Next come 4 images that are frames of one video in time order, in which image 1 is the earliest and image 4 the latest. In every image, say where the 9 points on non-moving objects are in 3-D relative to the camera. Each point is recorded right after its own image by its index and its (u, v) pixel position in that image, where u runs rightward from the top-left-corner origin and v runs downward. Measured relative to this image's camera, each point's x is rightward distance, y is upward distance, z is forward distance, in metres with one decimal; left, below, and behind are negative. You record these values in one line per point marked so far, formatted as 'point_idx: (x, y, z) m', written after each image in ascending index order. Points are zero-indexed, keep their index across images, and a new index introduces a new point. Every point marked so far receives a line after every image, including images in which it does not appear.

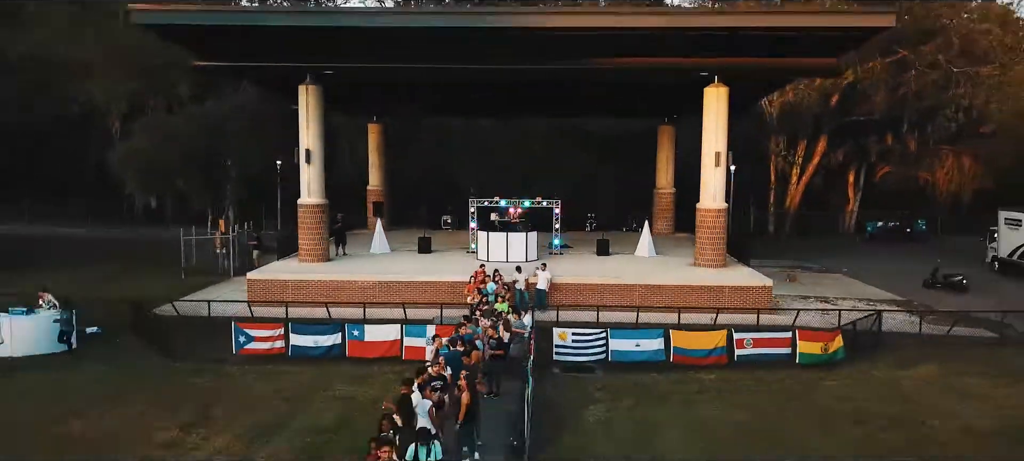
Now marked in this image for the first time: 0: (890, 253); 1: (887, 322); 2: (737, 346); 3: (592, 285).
0: (+11.1, -0.5, +19.7) m
1: (+6.4, -1.5, +11.4) m
2: (+3.2, -1.6, +9.3) m
3: (+1.4, -0.9, +12.0) m
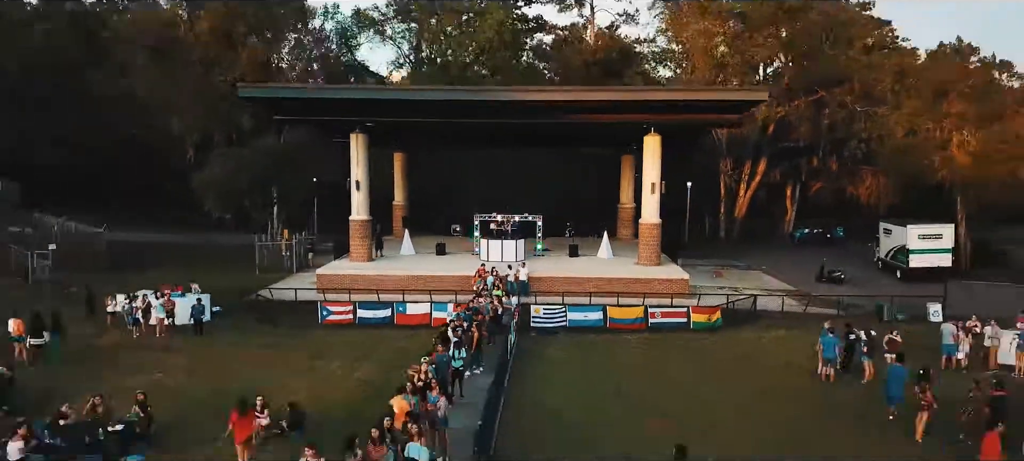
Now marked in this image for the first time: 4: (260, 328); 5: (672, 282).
0: (+10.9, -0.8, +25.0) m
1: (+6.2, -1.8, +16.7) m
2: (+3.0, -1.8, +14.5) m
3: (+1.2, -1.2, +17.2) m
4: (-5.6, -2.1, +14.9) m
5: (+4.0, -1.3, +17.1) m
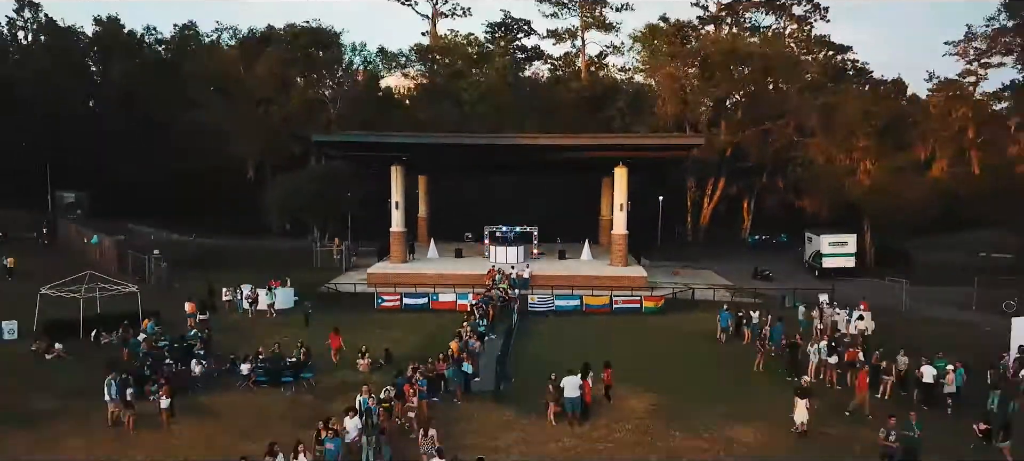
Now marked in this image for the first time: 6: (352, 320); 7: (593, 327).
0: (+11.0, -1.1, +30.9) m
1: (+6.3, -2.1, +22.6) m
2: (+3.1, -2.1, +20.4) m
3: (+1.3, -1.5, +23.1) m
4: (-5.5, -2.4, +20.8) m
5: (+4.1, -1.6, +23.0) m
6: (-4.5, -2.6, +19.4) m
7: (+2.3, -2.7, +19.0) m
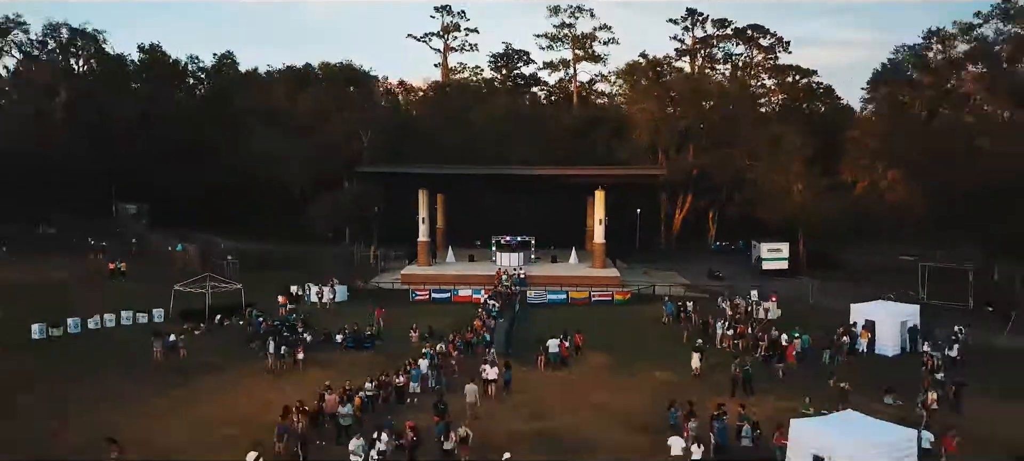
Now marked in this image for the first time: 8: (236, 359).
0: (+11.1, -1.5, +37.5) m
1: (+6.4, -2.5, +29.2) m
2: (+3.2, -2.6, +27.1) m
3: (+1.4, -2.0, +29.8) m
4: (-5.4, -2.9, +27.5) m
5: (+4.2, -2.1, +29.6) m
6: (-4.4, -3.0, +26.0) m
7: (+2.4, -3.1, +25.7) m
8: (-7.5, -3.5, +18.4) m
